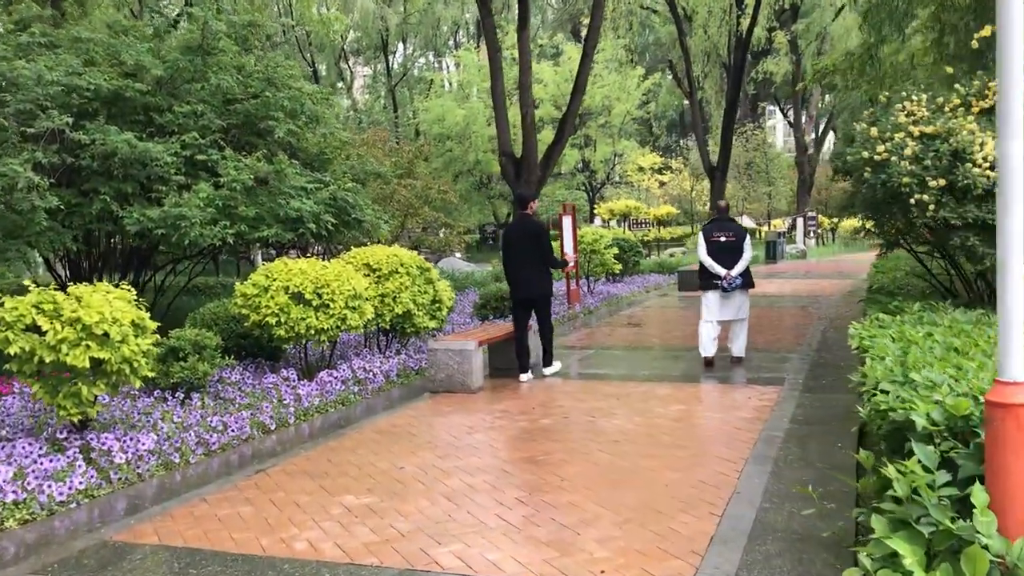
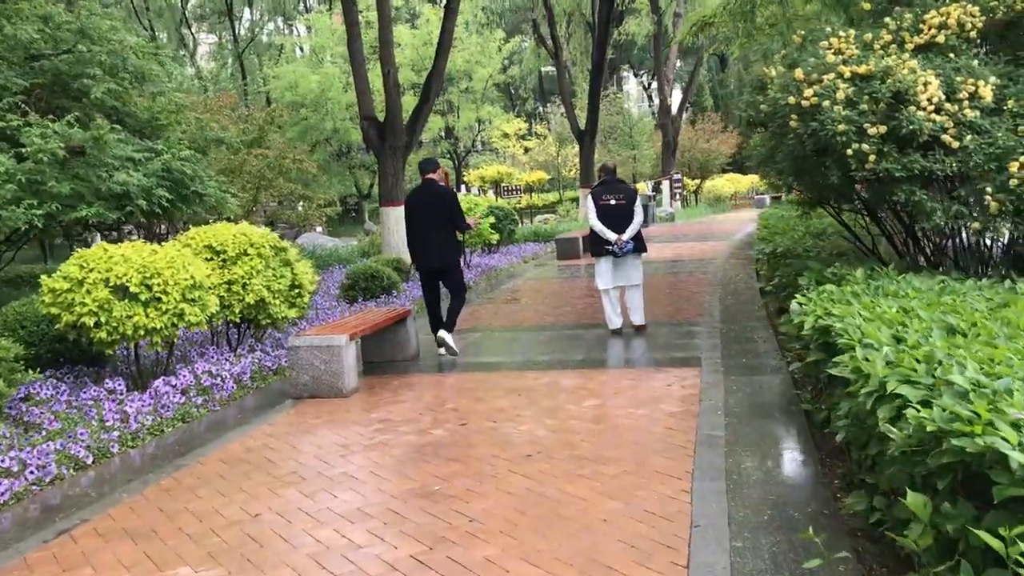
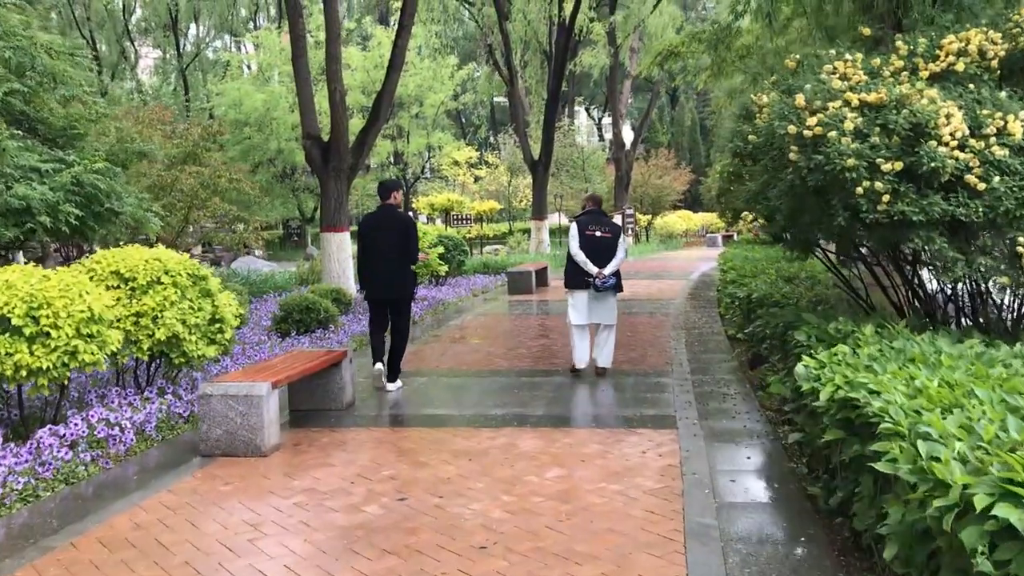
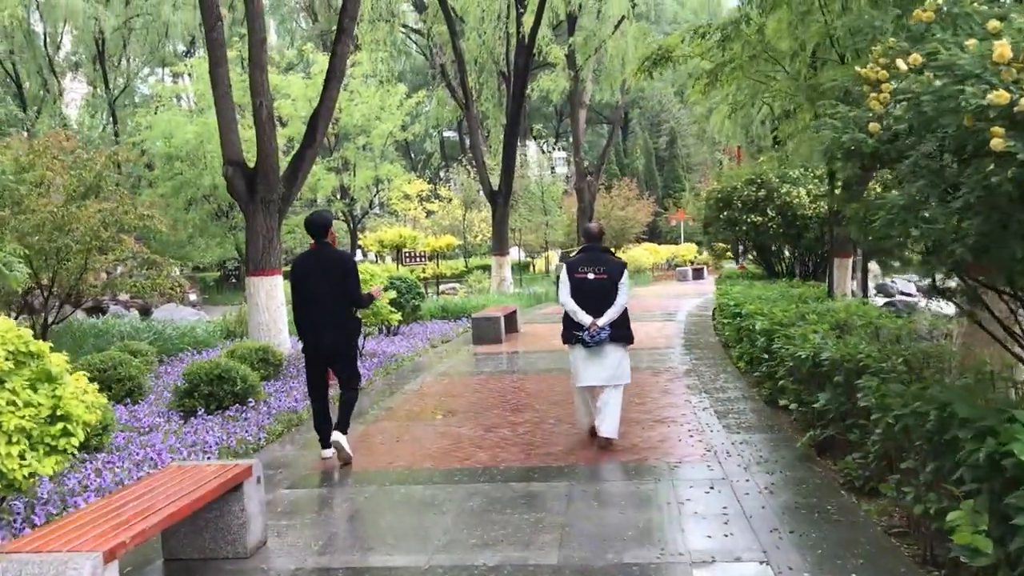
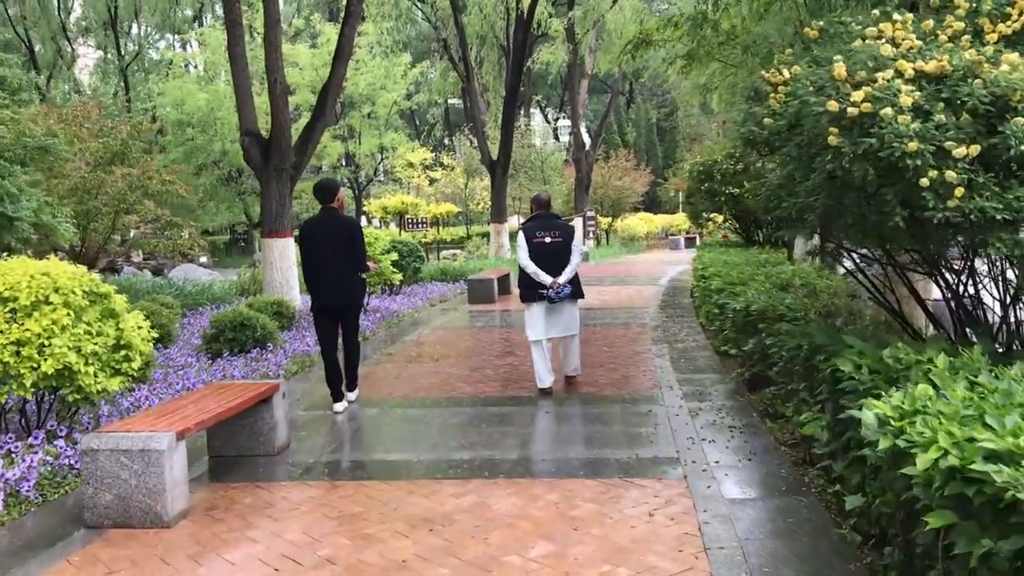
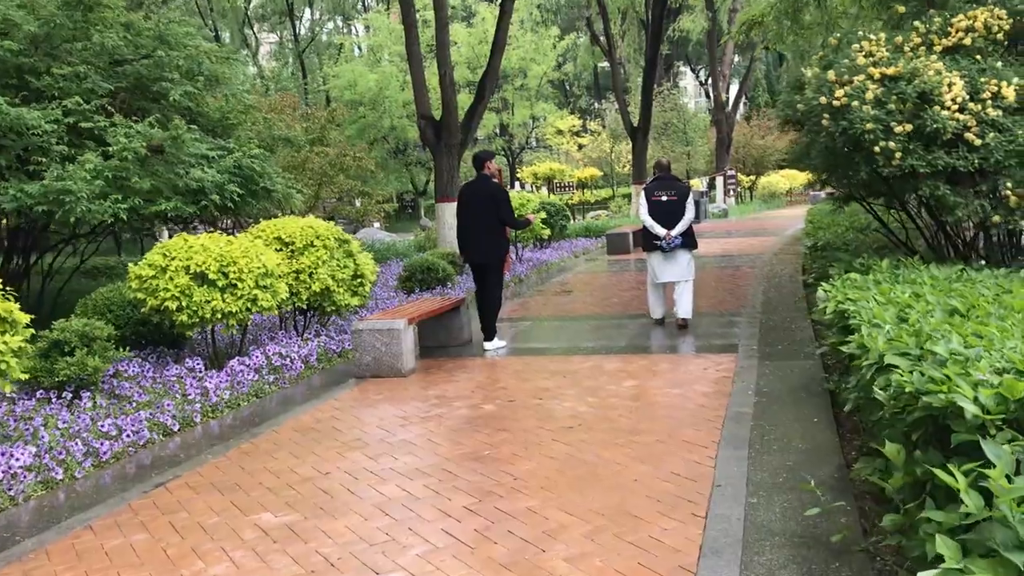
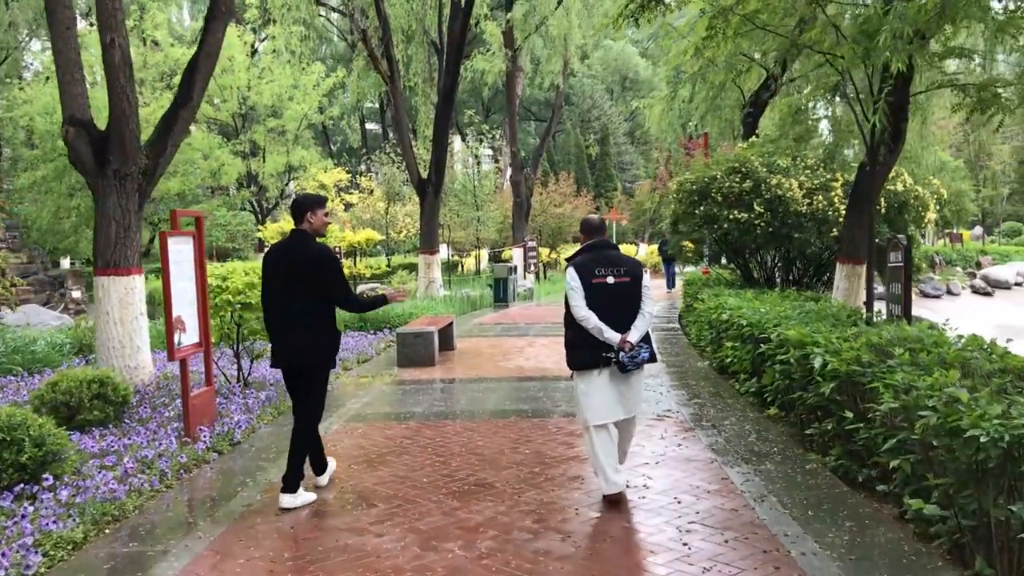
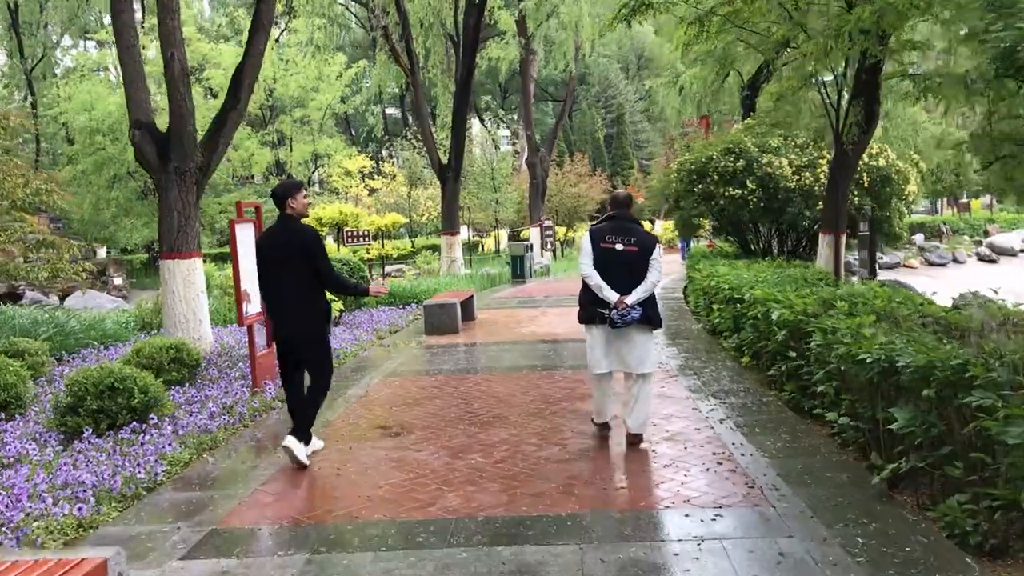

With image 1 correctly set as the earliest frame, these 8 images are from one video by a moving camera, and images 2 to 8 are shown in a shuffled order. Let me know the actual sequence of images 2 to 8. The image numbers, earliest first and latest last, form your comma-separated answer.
6, 2, 3, 5, 4, 8, 7
